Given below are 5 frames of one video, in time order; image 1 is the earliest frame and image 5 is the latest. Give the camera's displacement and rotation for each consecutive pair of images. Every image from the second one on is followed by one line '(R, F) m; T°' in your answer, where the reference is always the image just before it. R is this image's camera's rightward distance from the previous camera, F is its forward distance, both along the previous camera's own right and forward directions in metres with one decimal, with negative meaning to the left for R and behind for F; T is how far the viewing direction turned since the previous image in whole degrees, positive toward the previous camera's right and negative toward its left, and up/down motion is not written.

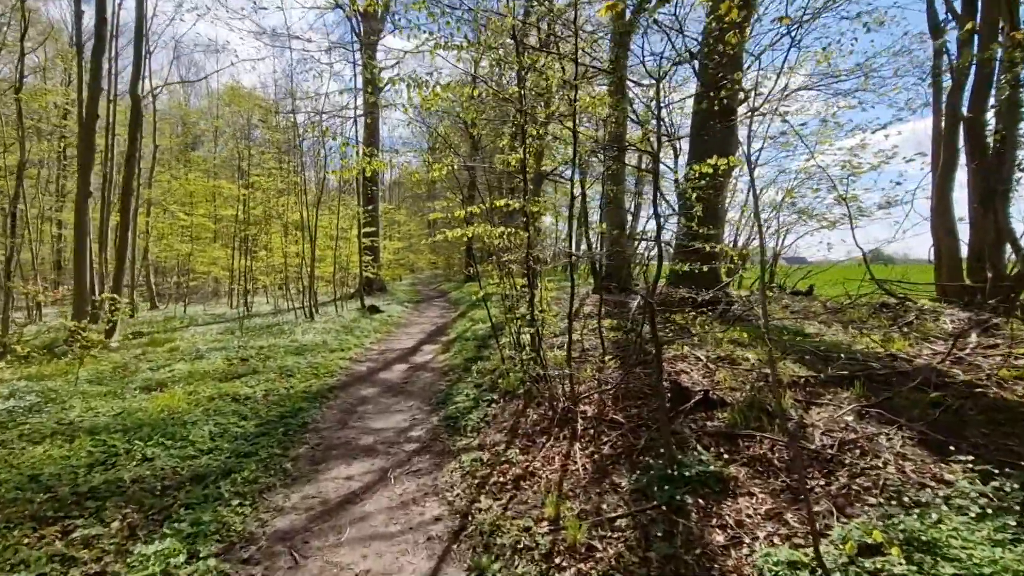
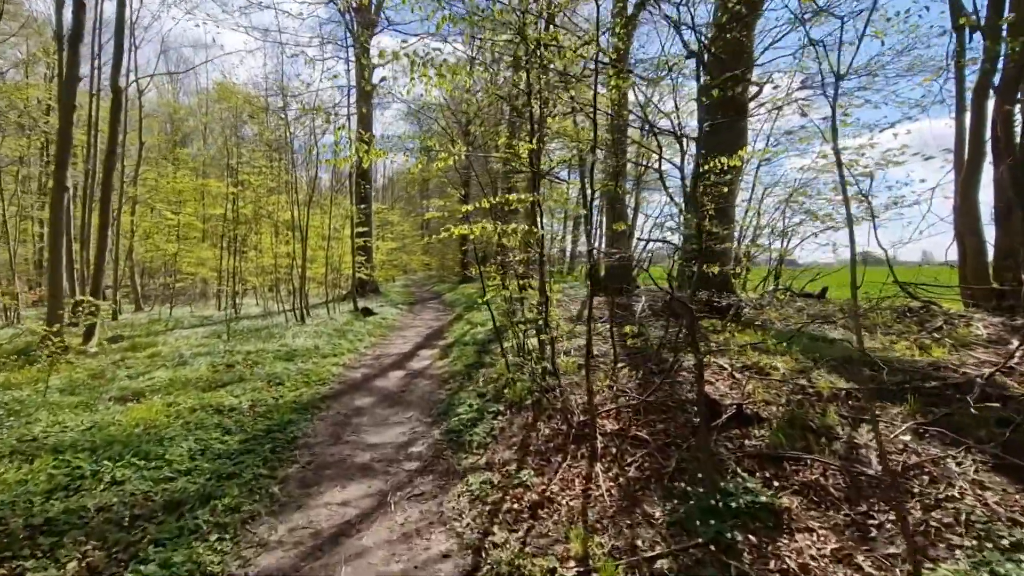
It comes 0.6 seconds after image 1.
(-0.2, +0.5) m; +1°
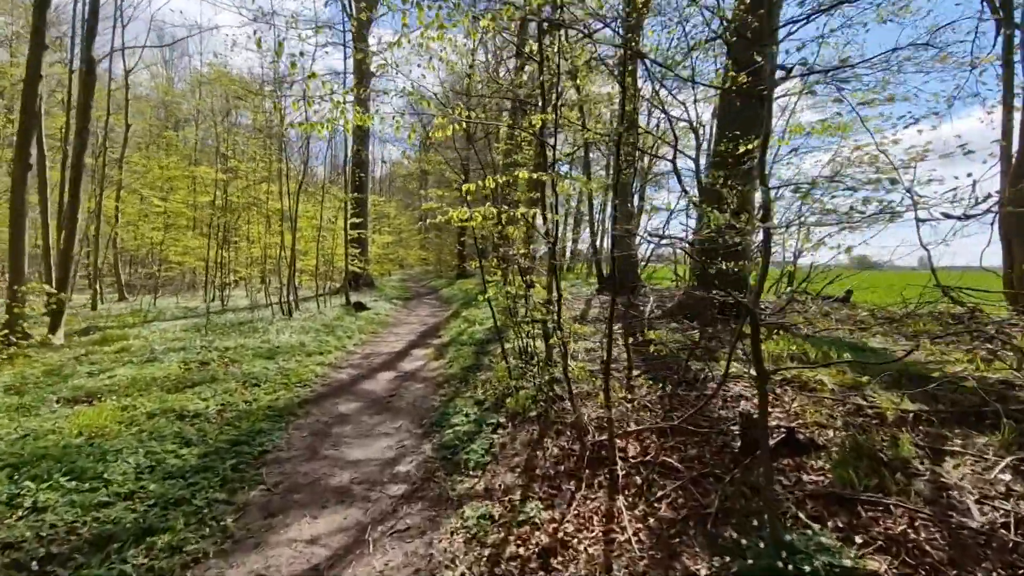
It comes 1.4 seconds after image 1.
(-0.1, +0.7) m; 0°
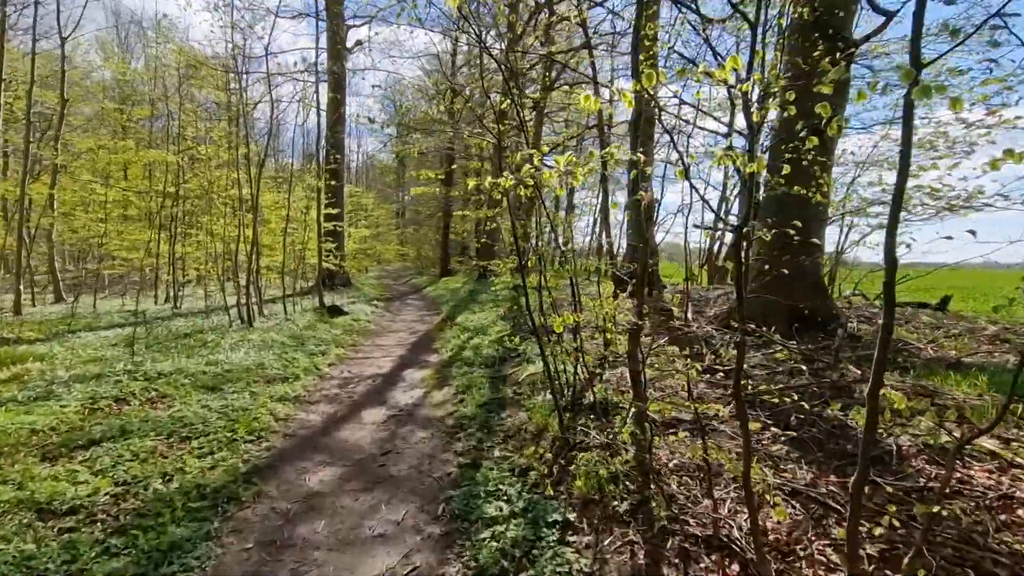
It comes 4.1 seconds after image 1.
(-0.6, +2.0) m; +3°
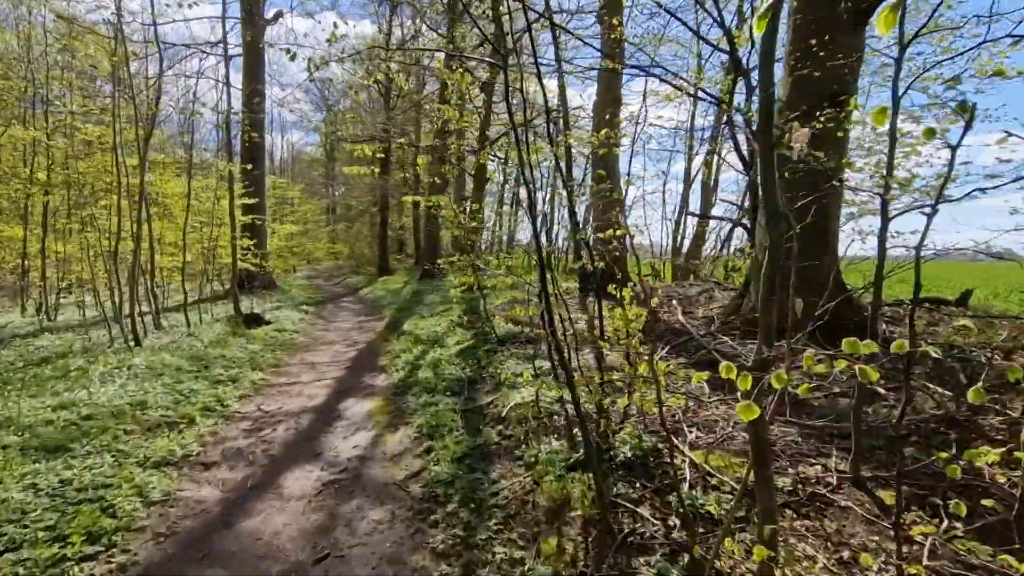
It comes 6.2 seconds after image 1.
(-0.4, +1.6) m; +7°
